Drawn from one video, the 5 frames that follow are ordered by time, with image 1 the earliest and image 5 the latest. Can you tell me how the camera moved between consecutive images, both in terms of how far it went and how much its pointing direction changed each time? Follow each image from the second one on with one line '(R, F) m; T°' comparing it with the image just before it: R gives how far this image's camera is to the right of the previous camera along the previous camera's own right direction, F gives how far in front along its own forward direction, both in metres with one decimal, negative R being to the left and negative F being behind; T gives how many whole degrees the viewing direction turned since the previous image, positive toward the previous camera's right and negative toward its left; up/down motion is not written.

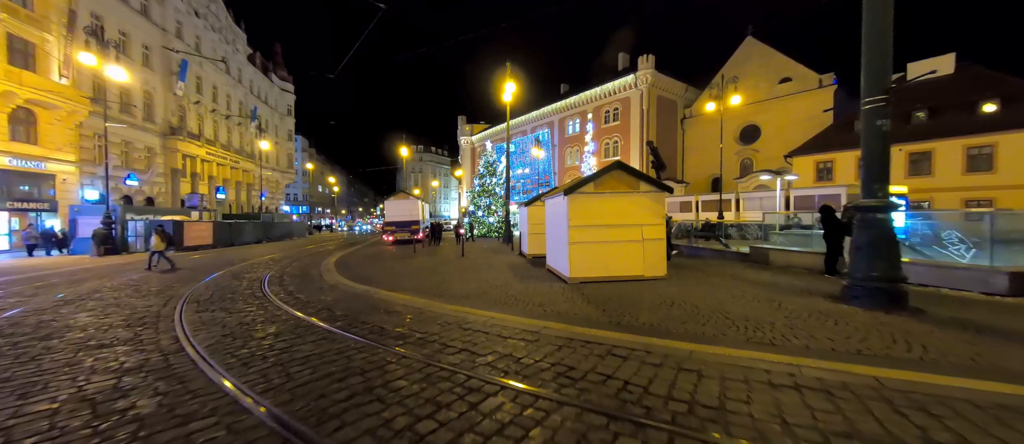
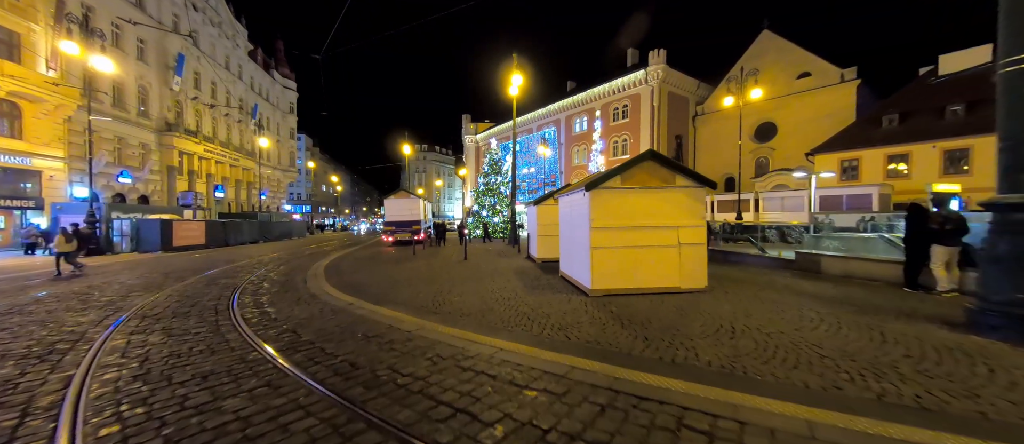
(-0.2, +1.5) m; -1°
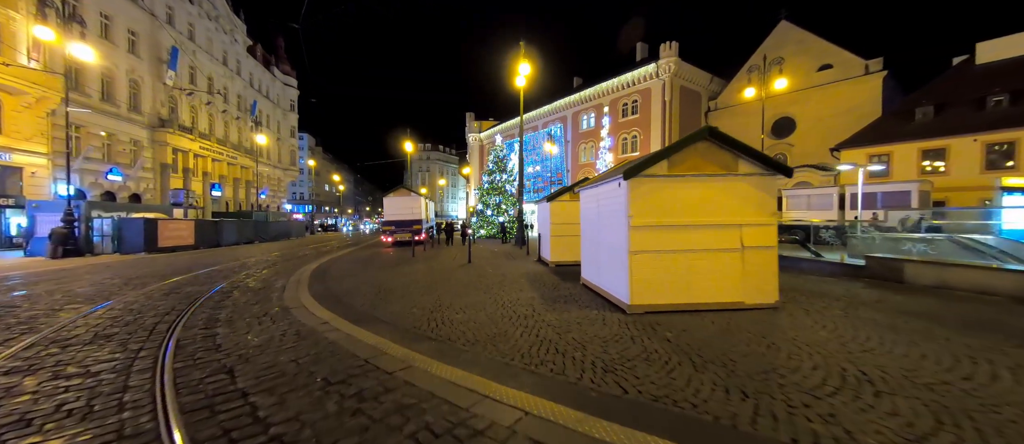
(-0.3, +1.6) m; -1°
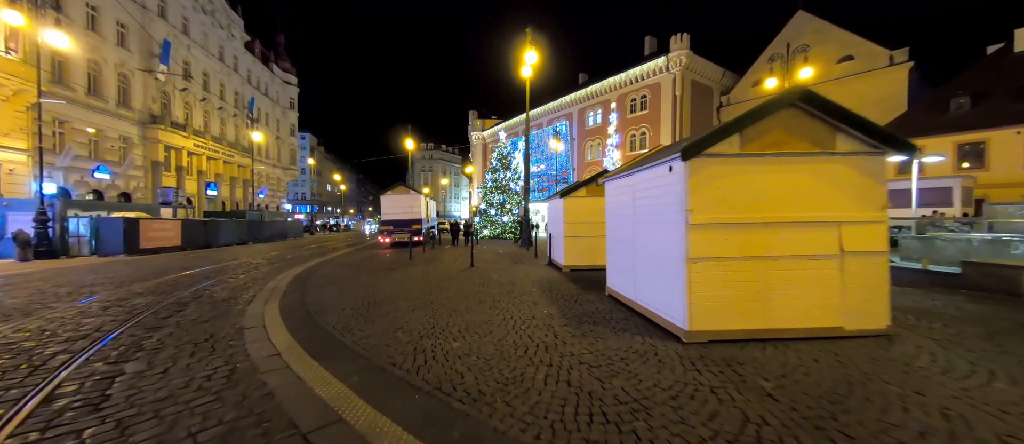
(-0.2, +1.5) m; -1°
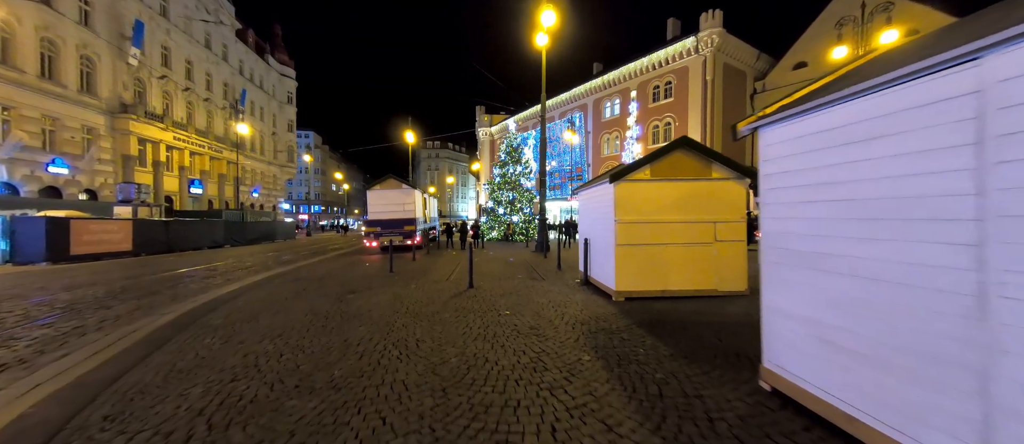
(-0.3, +4.1) m; -2°
